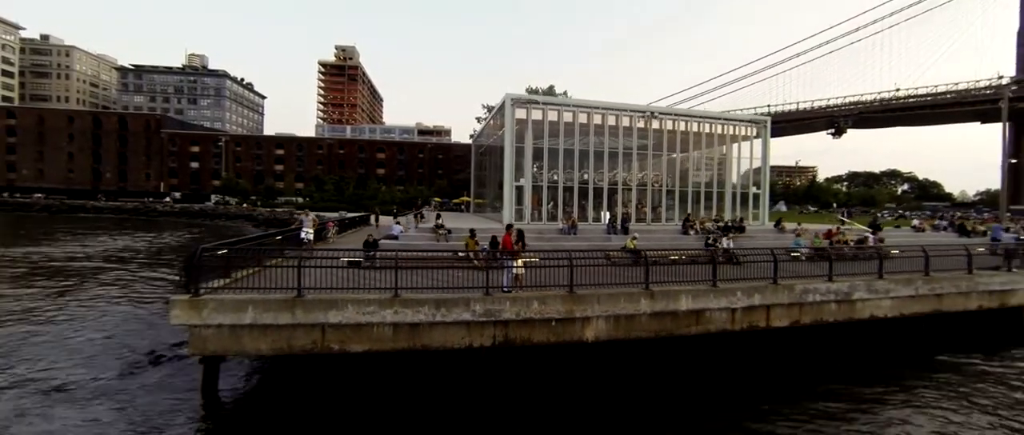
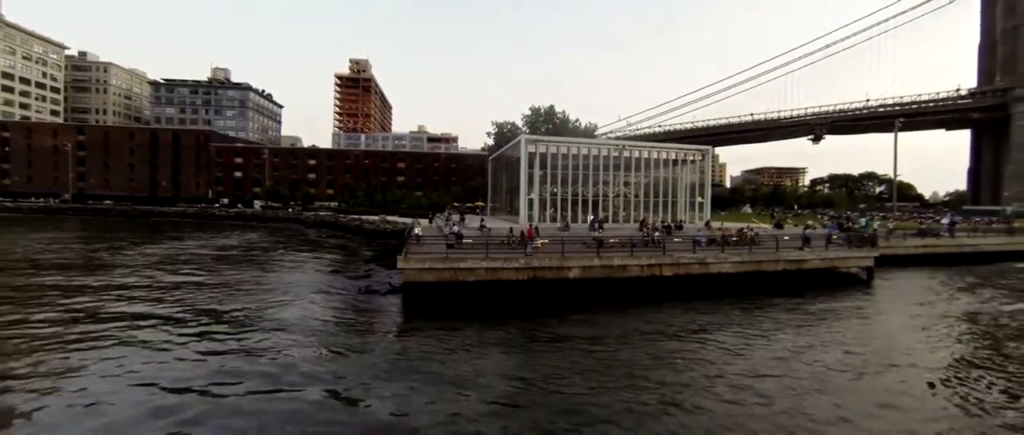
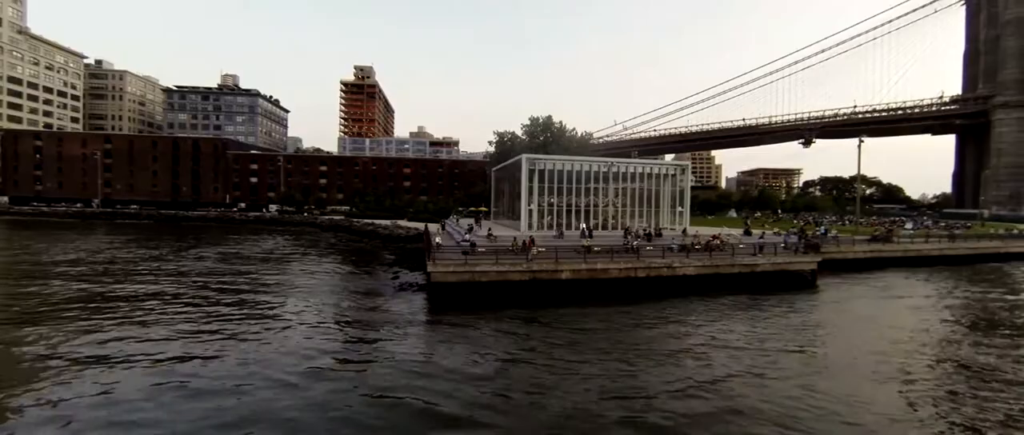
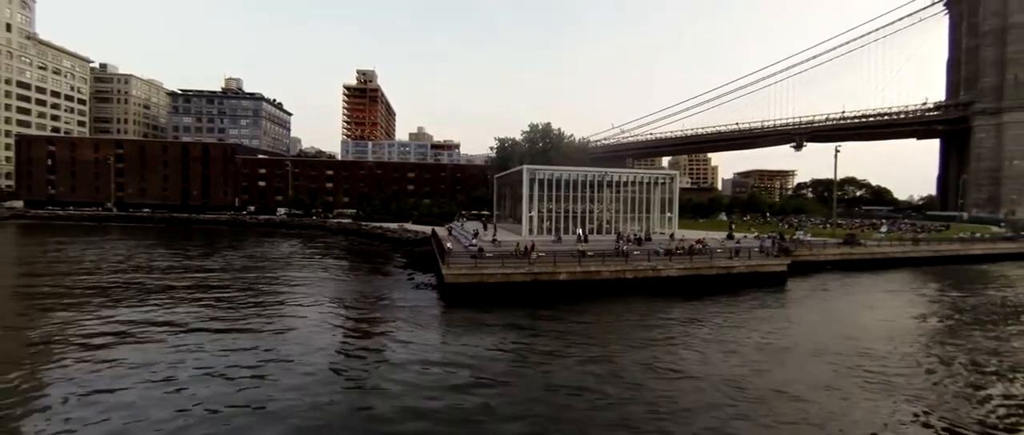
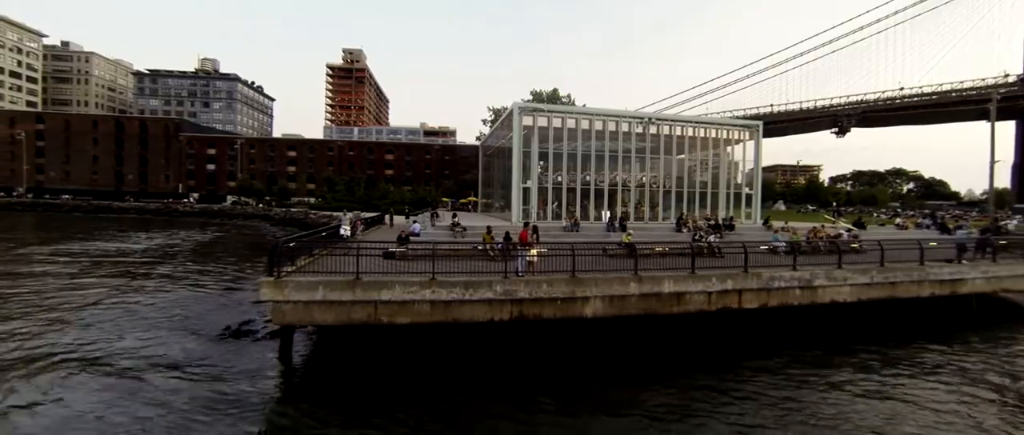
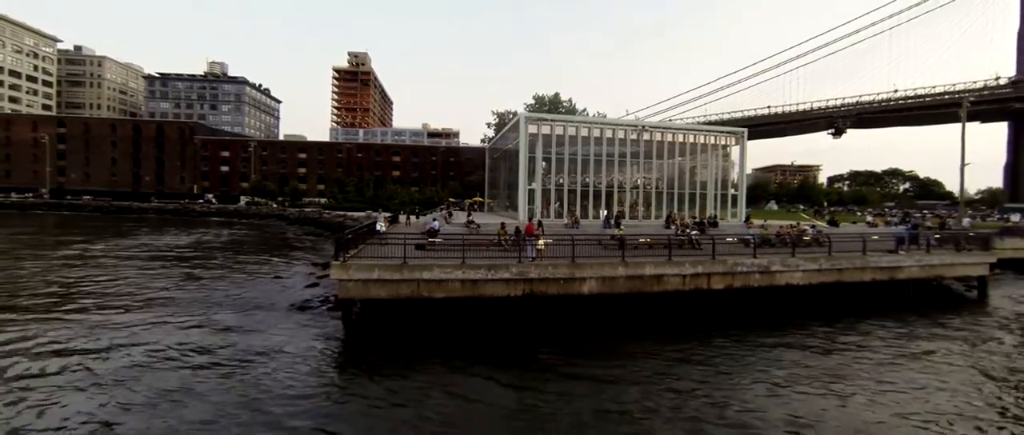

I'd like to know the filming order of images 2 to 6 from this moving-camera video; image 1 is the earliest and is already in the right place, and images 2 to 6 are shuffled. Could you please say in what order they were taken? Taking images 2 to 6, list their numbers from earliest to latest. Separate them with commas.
5, 6, 2, 3, 4
